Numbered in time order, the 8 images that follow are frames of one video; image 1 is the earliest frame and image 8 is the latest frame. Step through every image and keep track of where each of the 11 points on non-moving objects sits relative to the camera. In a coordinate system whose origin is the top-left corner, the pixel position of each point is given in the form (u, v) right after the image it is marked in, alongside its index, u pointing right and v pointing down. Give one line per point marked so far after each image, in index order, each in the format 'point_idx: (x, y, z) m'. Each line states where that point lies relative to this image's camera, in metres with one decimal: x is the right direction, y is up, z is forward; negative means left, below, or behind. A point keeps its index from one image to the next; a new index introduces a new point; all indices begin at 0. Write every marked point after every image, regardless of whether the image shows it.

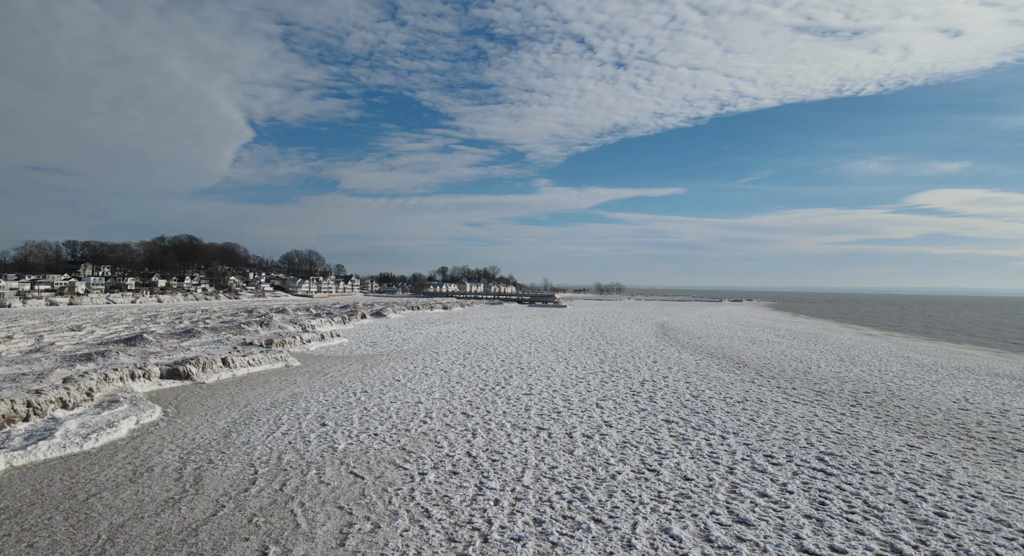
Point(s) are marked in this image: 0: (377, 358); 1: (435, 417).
0: (-4.3, -2.5, +15.8) m
1: (-1.4, -2.4, +8.8) m
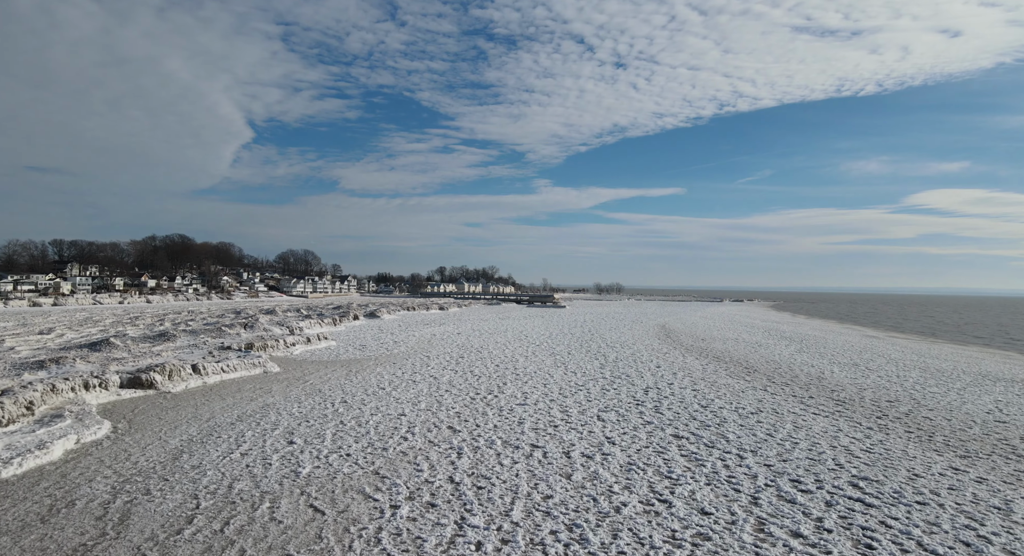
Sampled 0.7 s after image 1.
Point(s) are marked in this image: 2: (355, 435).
0: (-4.4, -2.5, +15.0) m
1: (-1.5, -2.4, +7.9) m
2: (-2.4, -2.4, +7.6) m
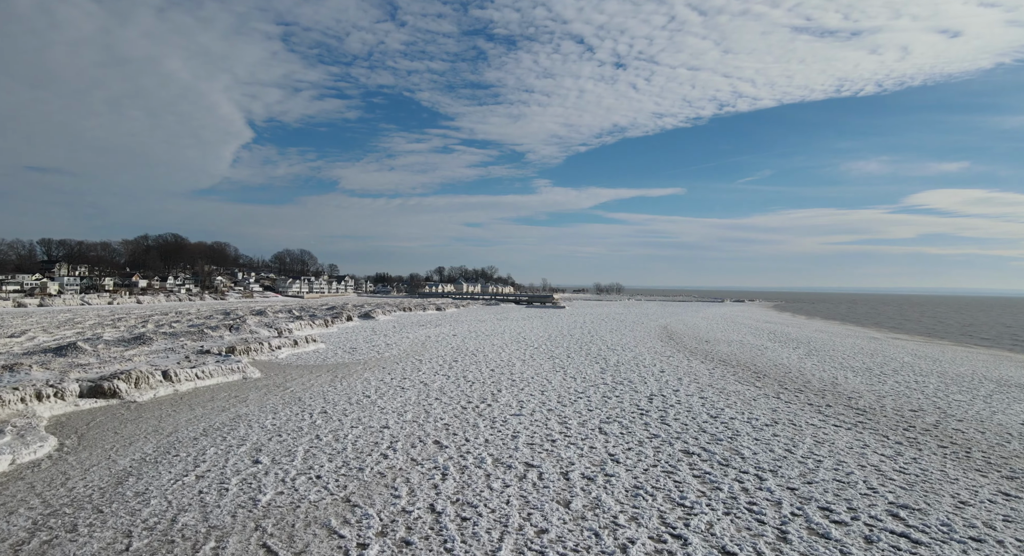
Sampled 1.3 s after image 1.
0: (-4.5, -2.5, +14.2) m
1: (-1.6, -2.4, +7.1) m
2: (-2.5, -2.4, +6.8) m
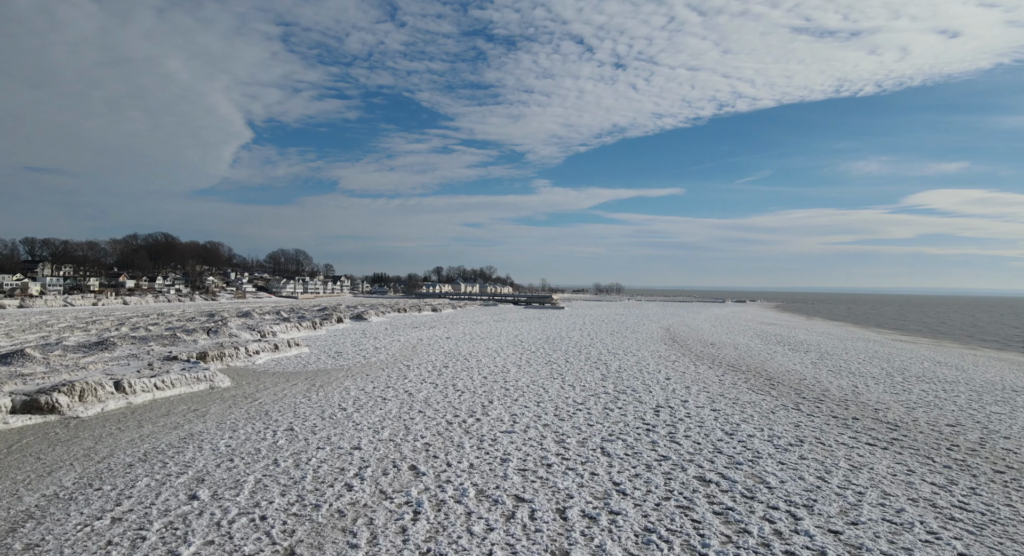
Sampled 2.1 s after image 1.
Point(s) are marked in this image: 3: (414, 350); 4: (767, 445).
0: (-4.7, -2.5, +13.2) m
1: (-1.7, -2.4, +6.1) m
2: (-2.6, -2.4, +5.8) m
3: (-3.6, -2.6, +18.2) m
4: (+3.9, -2.5, +7.6) m
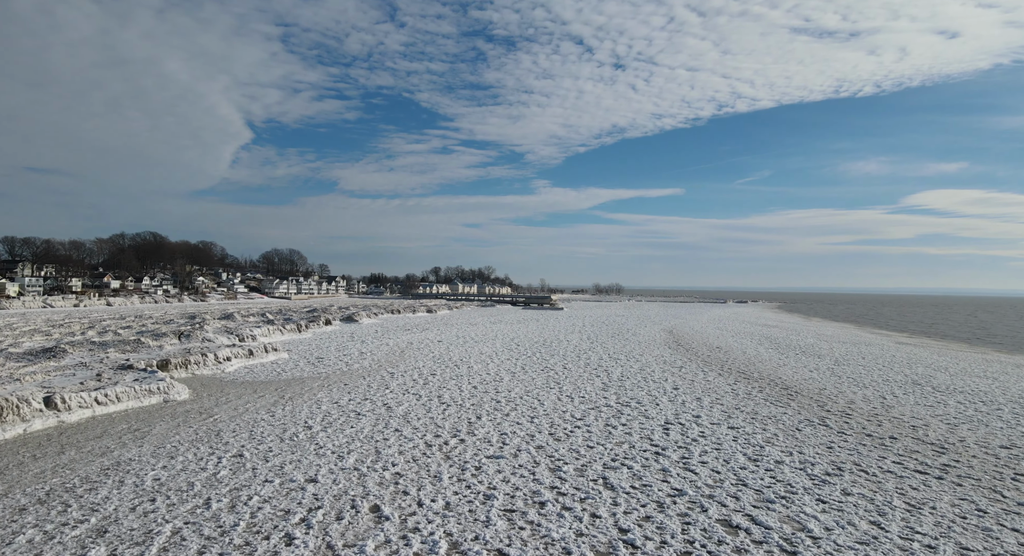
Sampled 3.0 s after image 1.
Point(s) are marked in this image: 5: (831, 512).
0: (-4.9, -2.5, +12.0) m
1: (-1.9, -2.4, +4.9) m
2: (-2.8, -2.4, +4.6) m
3: (-3.7, -2.6, +17.0) m
4: (+3.7, -2.5, +6.4) m
5: (+3.4, -2.5, +5.4) m
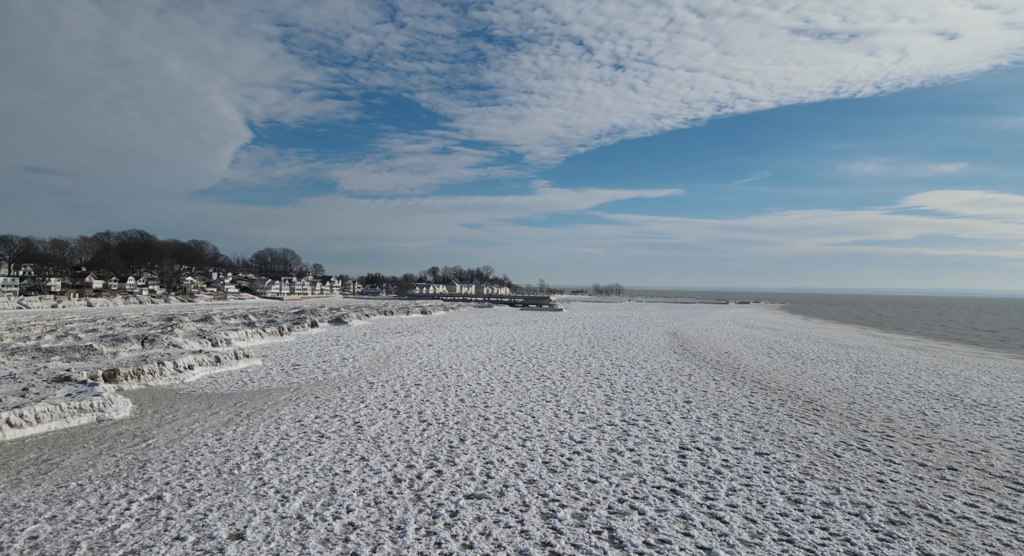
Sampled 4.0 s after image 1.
0: (-5.0, -2.5, +10.7) m
1: (-2.1, -2.4, +3.6) m
2: (-3.0, -2.3, +3.3) m
3: (-3.9, -2.6, +15.7) m
4: (+3.5, -2.5, +5.1) m
5: (+3.2, -2.5, +4.1) m
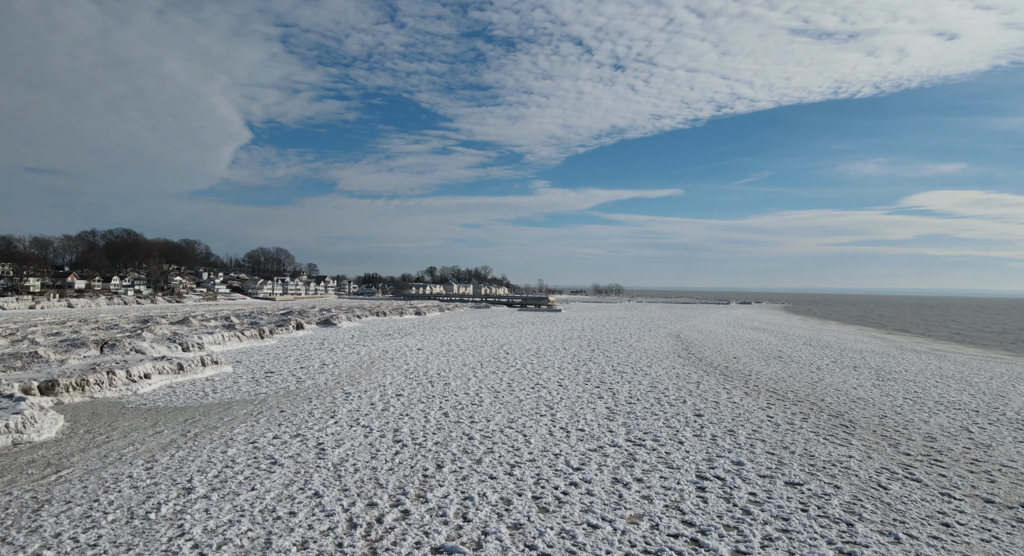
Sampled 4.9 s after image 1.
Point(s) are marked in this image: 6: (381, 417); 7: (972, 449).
0: (-5.2, -2.5, +9.5) m
1: (-2.3, -2.4, +2.4) m
2: (-3.2, -2.3, +2.1) m
3: (-4.1, -2.6, +14.5) m
4: (+3.3, -2.5, +3.9) m
5: (+3.0, -2.5, +2.9) m
6: (-2.4, -2.5, +9.1) m
7: (+7.1, -2.6, +7.8) m
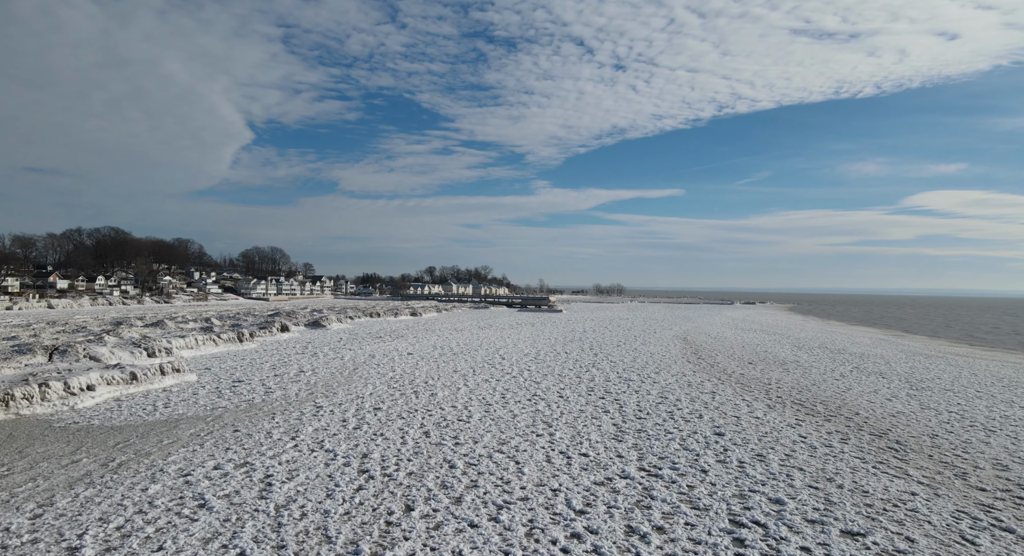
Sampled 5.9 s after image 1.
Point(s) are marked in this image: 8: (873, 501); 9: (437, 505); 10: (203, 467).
0: (-5.4, -2.5, +8.2) m
1: (-2.4, -2.4, +1.1) m
2: (-3.3, -2.3, +0.8) m
3: (-4.2, -2.6, +13.2) m
4: (+3.2, -2.5, +2.6) m
5: (+2.9, -2.4, +1.5) m
6: (-2.5, -2.5, +7.8) m
7: (+7.0, -2.6, +6.5) m
8: (+4.2, -2.6, +5.9) m
9: (-0.8, -2.5, +5.6) m
10: (-4.0, -2.4, +6.6) m
